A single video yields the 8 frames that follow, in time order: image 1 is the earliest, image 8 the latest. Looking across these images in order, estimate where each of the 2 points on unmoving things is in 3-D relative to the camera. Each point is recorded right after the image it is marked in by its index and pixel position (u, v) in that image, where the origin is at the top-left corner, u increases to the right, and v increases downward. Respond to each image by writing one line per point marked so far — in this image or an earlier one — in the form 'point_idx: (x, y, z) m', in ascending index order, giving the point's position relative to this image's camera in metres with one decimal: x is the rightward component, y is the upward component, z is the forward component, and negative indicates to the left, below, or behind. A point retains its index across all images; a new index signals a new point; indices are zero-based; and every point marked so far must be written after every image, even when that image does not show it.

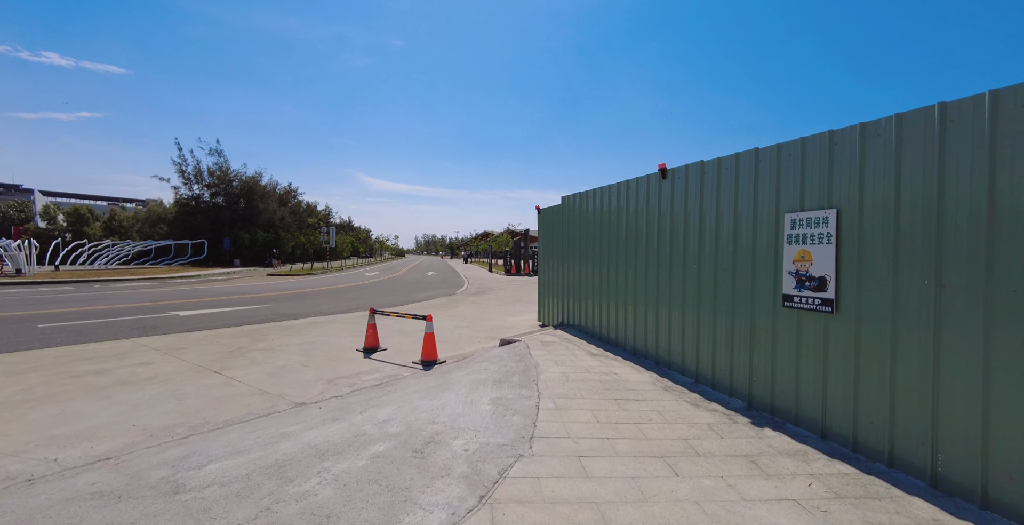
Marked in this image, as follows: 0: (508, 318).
0: (-0.1, -1.4, +10.8) m
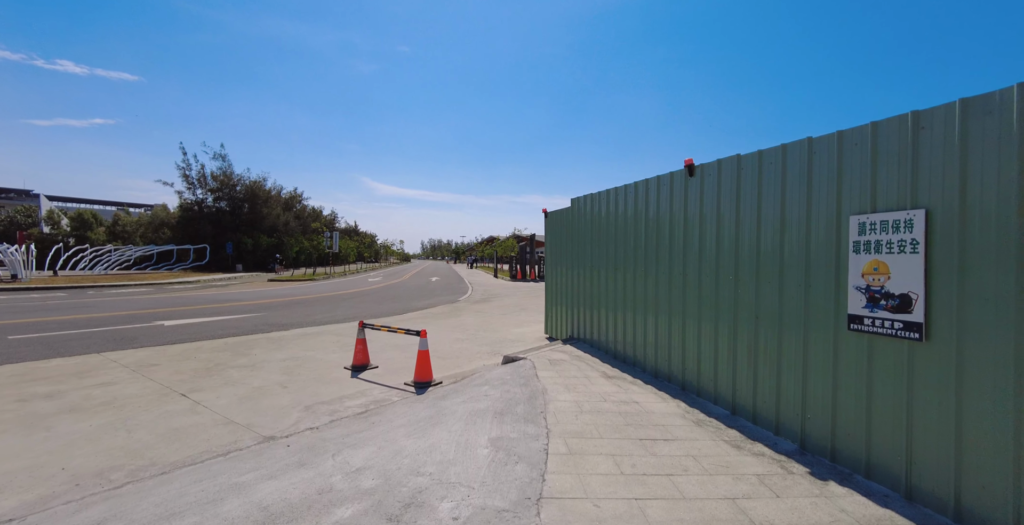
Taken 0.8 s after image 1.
0: (0.0, -1.5, +10.1) m
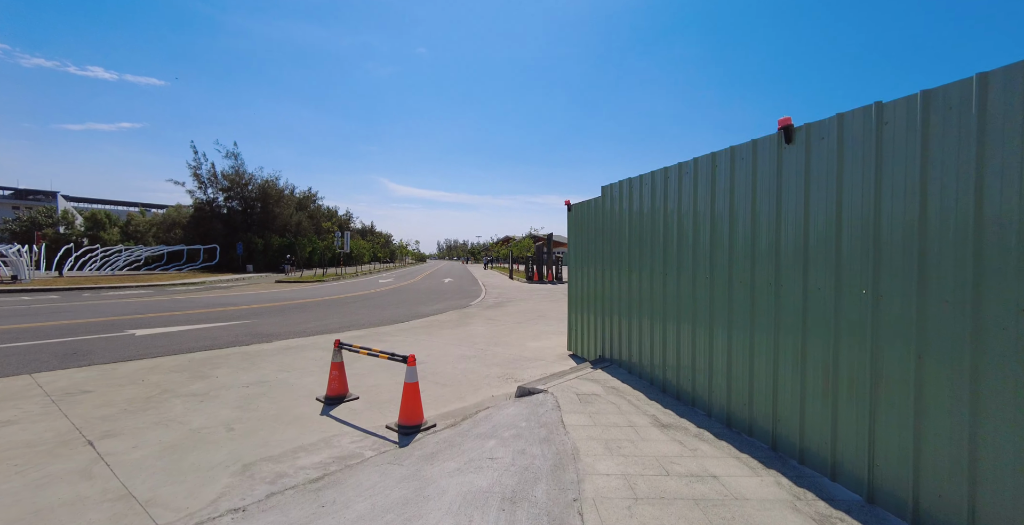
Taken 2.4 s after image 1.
0: (+0.3, -1.6, +8.7) m
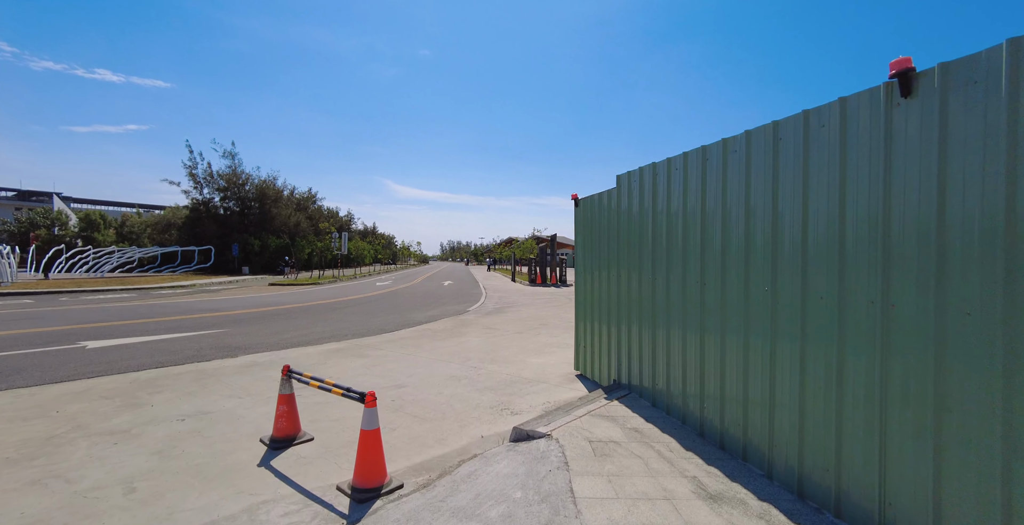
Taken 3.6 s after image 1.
0: (+0.3, -1.6, +7.6) m
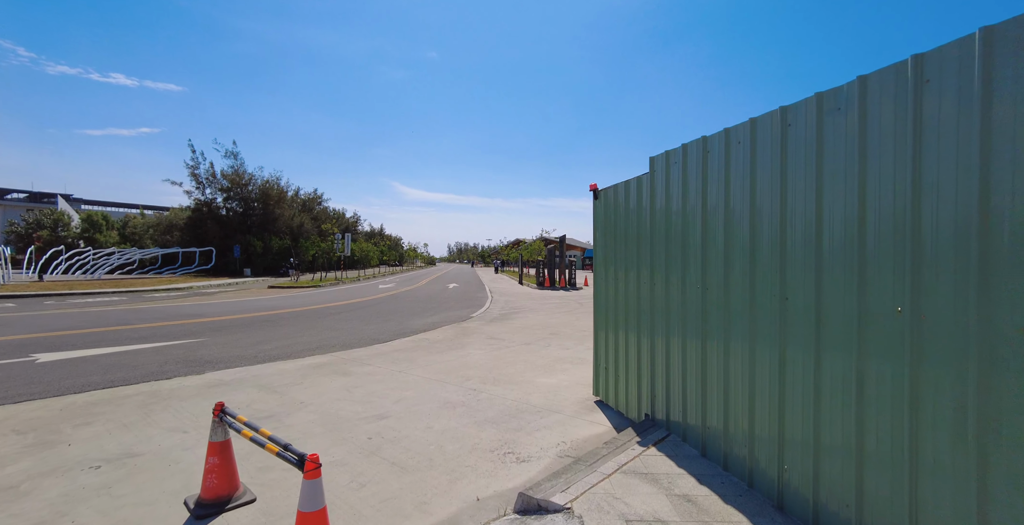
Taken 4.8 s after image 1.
0: (+0.4, -1.7, +6.5) m
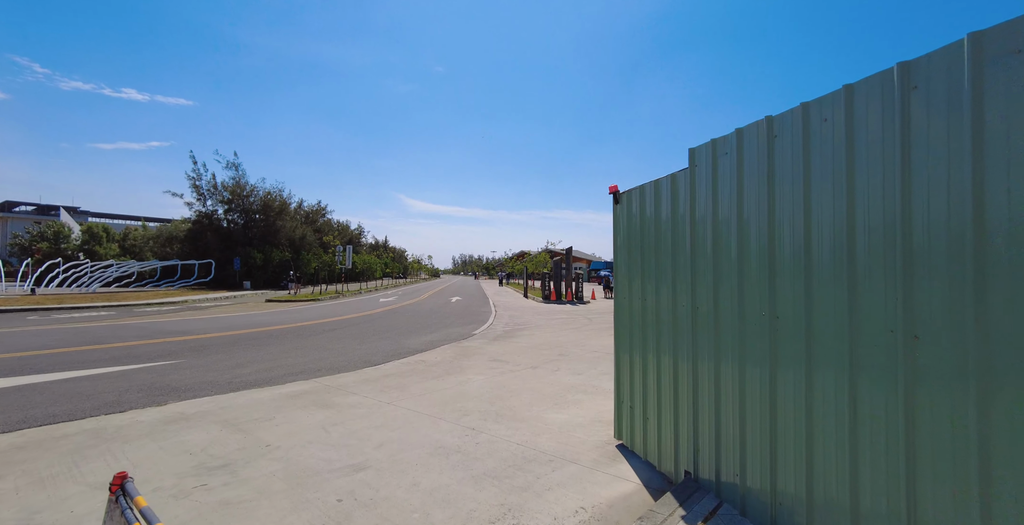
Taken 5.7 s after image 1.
0: (+0.5, -1.9, +5.6) m
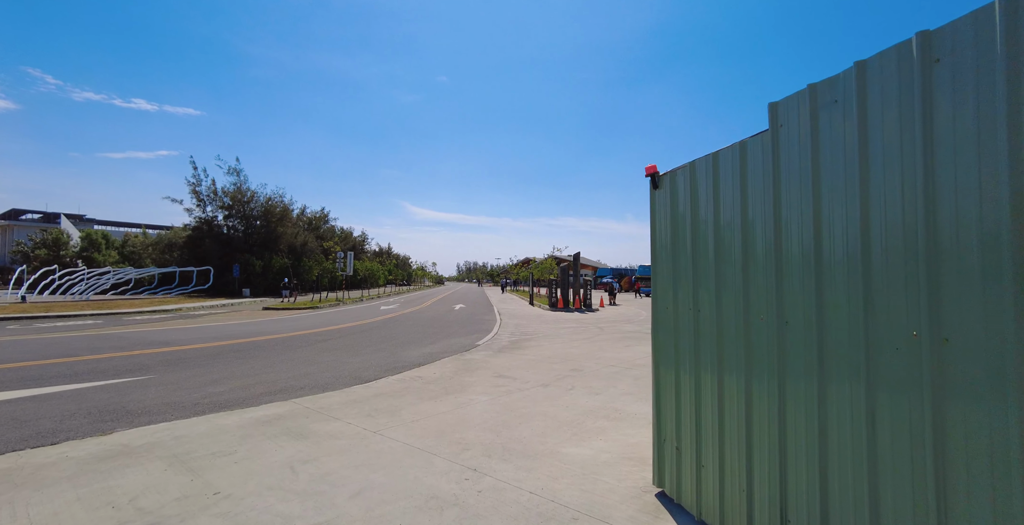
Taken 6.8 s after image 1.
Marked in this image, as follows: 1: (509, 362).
0: (+0.6, -1.9, +4.6) m
1: (0.0, -2.0, +9.0) m
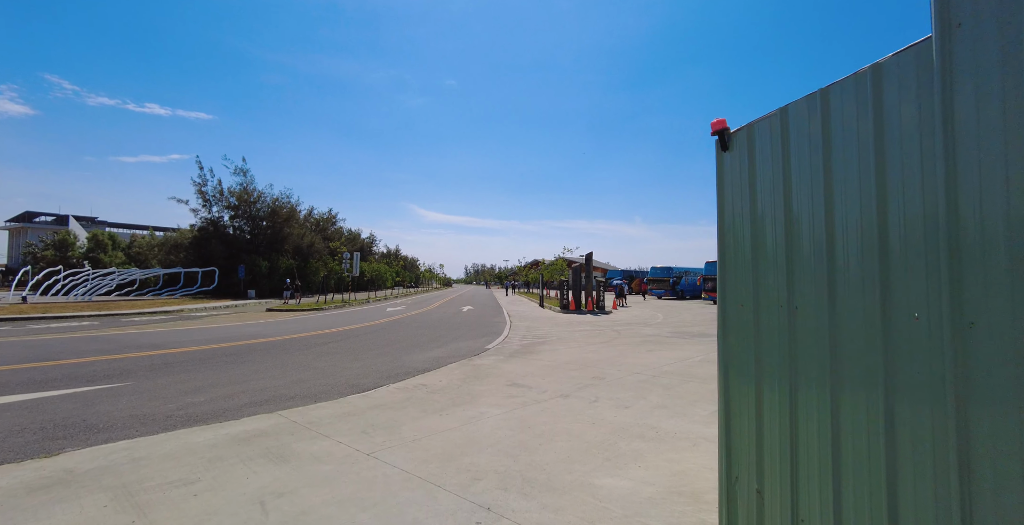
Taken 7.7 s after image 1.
0: (+0.7, -1.8, +3.8) m
1: (+0.2, -1.9, +8.1) m
